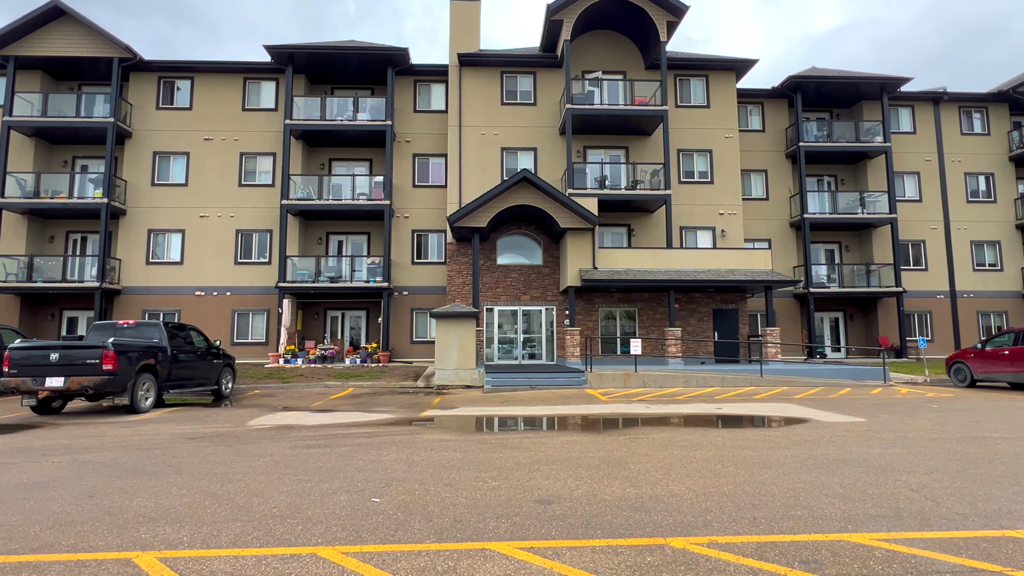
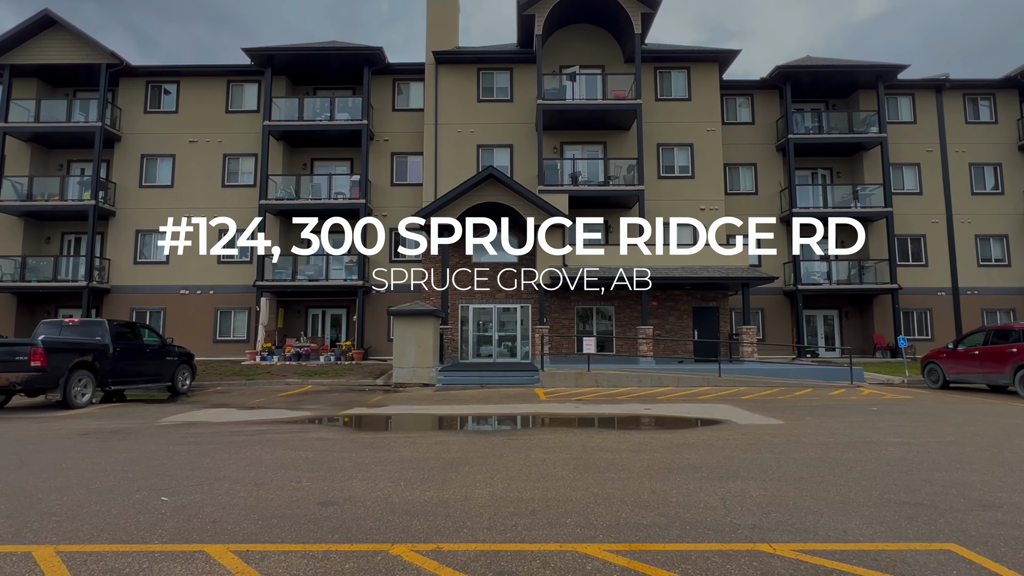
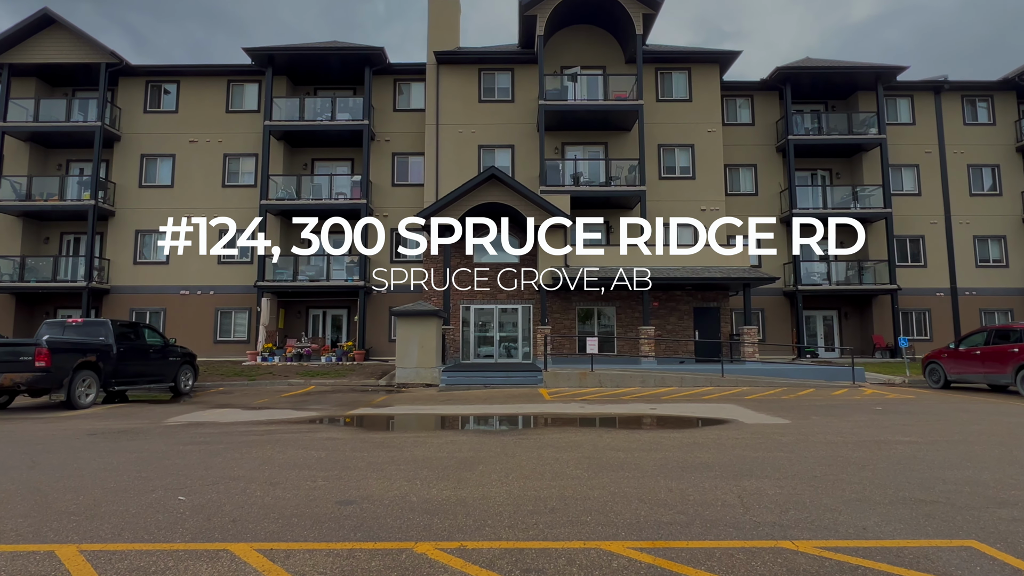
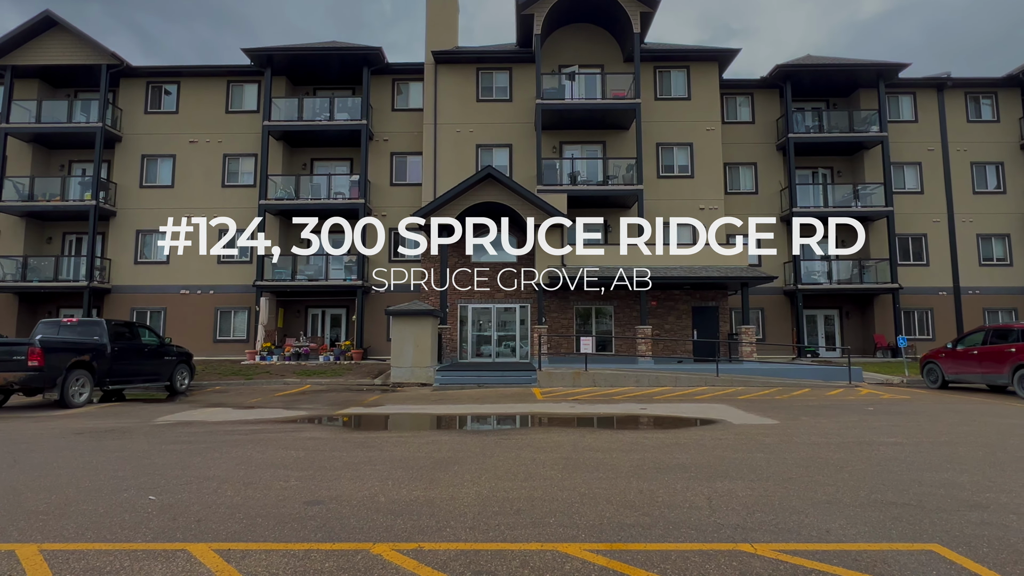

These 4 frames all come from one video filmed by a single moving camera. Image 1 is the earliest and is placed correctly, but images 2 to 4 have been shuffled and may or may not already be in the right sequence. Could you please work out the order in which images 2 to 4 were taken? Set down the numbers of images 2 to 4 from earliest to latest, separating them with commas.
3, 2, 4
